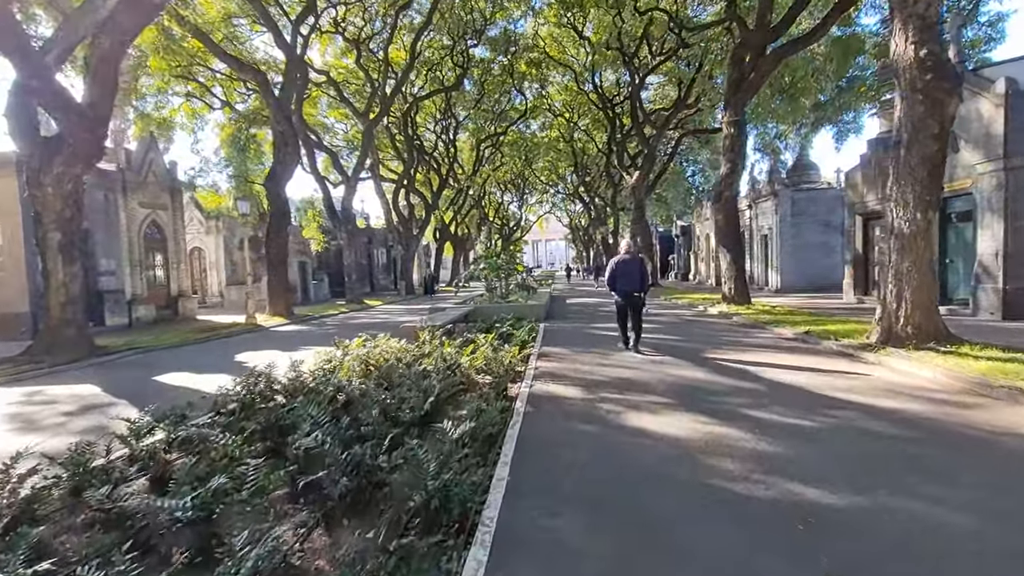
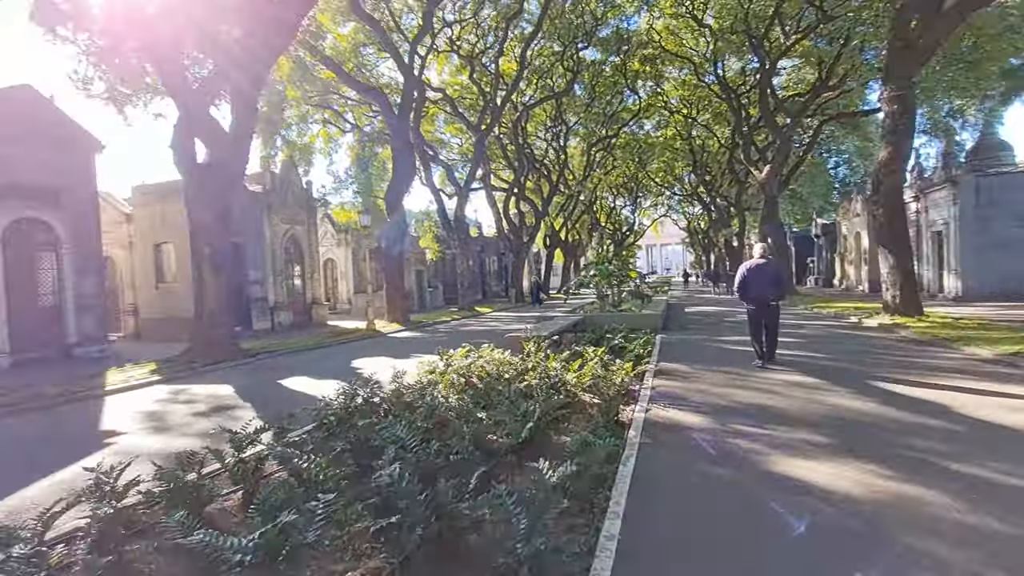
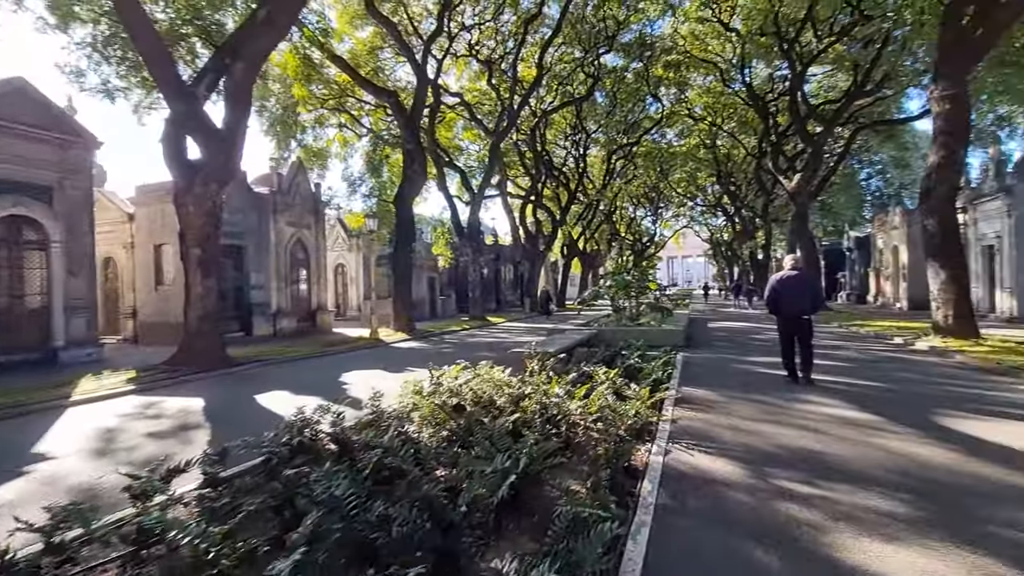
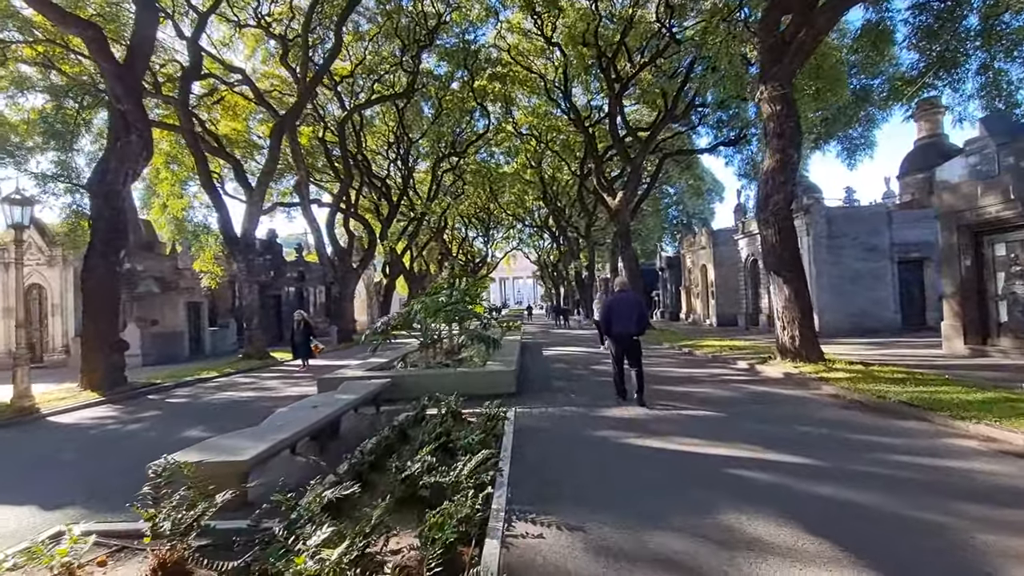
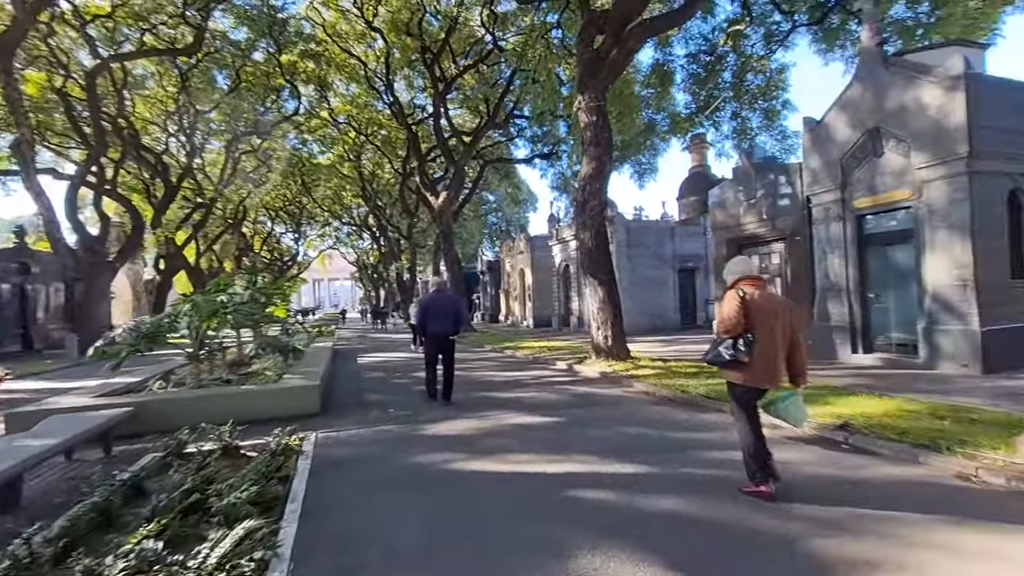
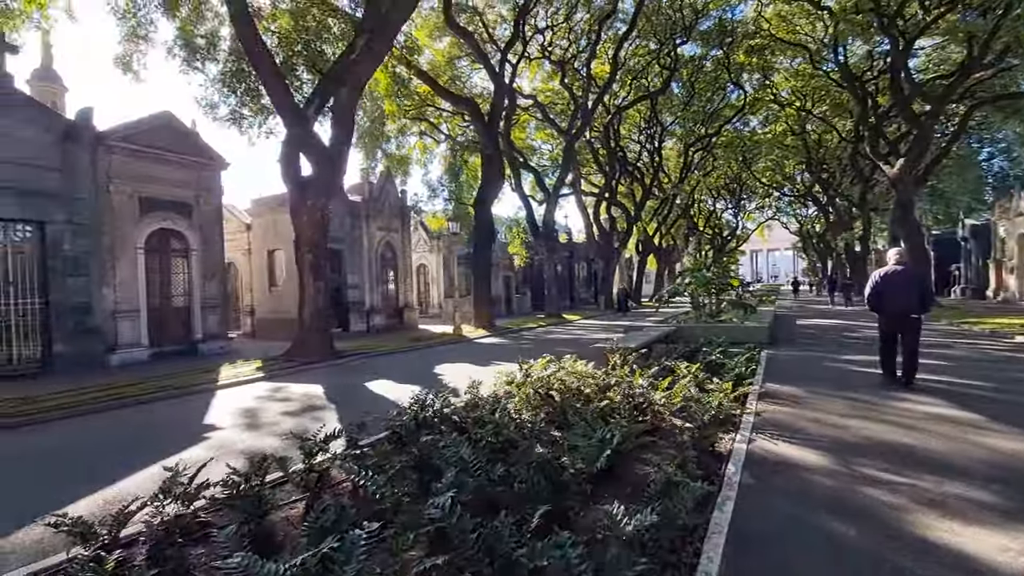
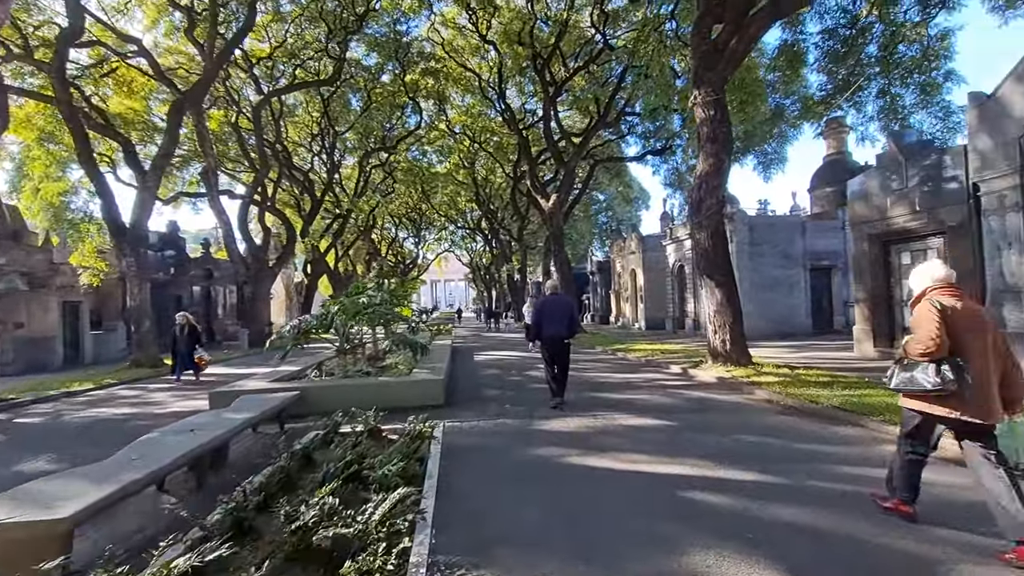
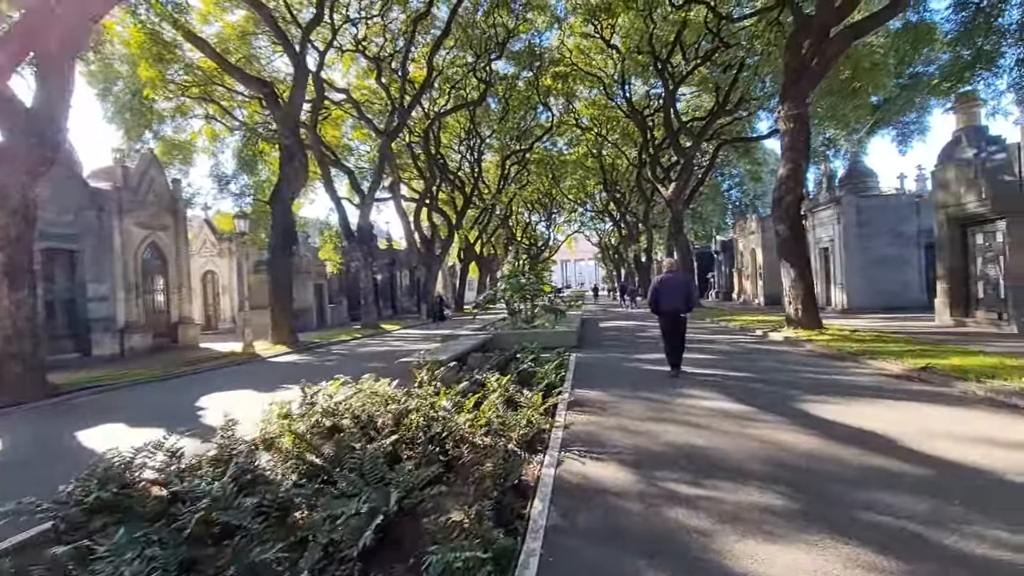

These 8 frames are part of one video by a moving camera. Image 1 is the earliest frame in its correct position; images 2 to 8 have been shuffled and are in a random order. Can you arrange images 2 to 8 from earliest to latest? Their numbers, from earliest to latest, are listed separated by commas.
2, 6, 3, 8, 4, 7, 5
